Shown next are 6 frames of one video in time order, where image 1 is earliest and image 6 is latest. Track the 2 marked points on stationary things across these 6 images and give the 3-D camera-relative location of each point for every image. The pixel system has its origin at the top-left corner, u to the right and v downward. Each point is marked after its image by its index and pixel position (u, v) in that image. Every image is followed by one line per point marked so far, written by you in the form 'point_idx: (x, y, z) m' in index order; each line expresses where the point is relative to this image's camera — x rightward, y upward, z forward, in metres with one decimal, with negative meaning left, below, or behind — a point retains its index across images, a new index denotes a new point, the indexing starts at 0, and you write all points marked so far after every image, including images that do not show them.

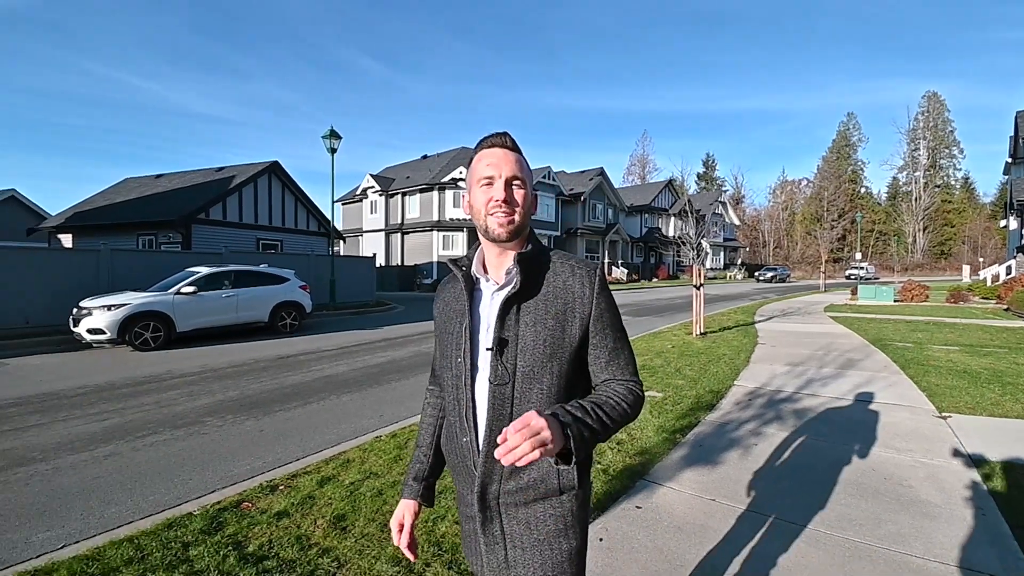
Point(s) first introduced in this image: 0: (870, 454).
0: (+2.7, -1.2, +3.8) m
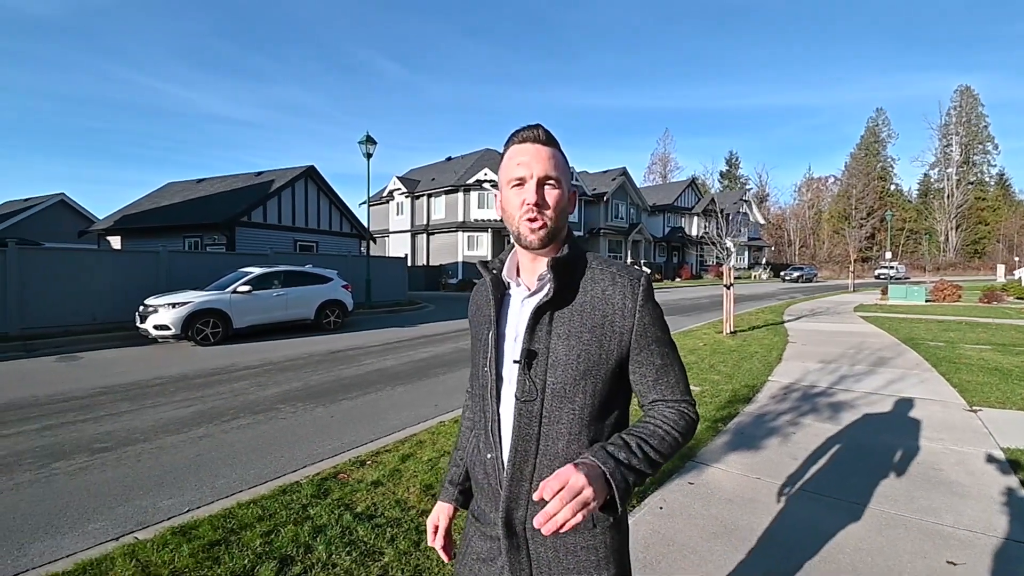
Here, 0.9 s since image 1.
0: (+3.1, -1.2, +4.1) m
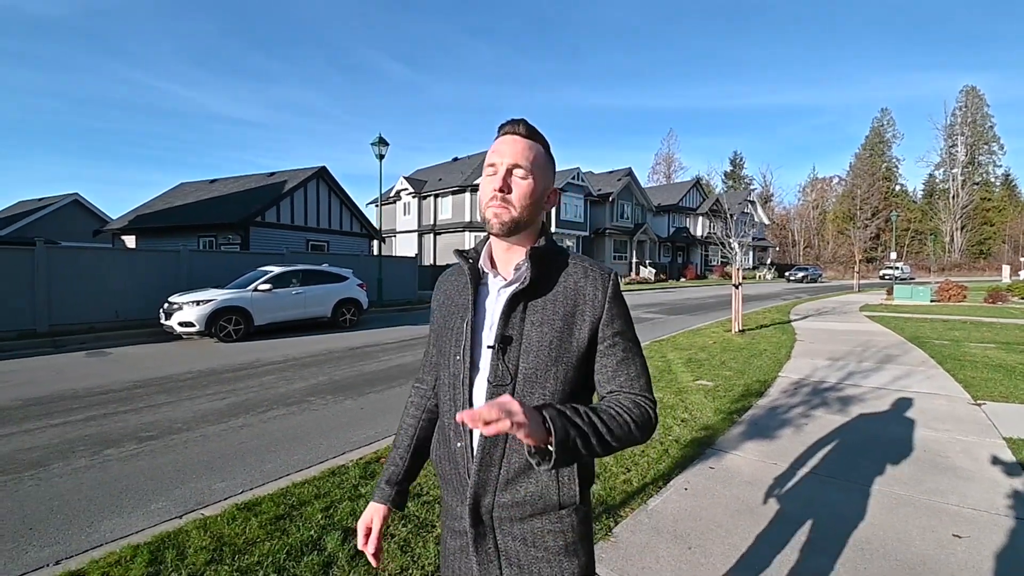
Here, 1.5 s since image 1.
0: (+3.3, -1.2, +4.3) m
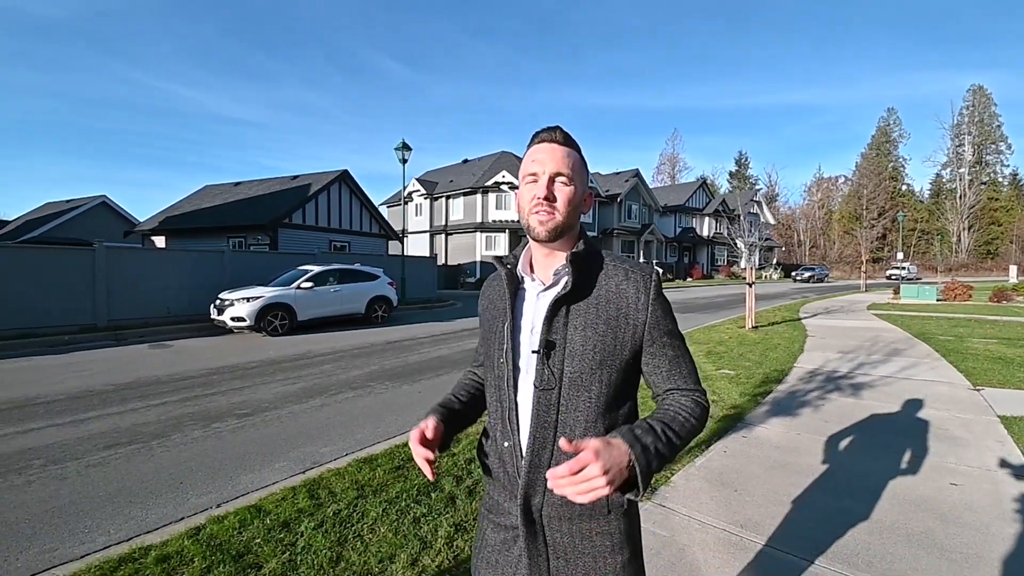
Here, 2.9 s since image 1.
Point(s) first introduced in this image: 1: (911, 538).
0: (+3.8, -1.2, +4.9) m
1: (+2.0, -1.3, +2.7) m
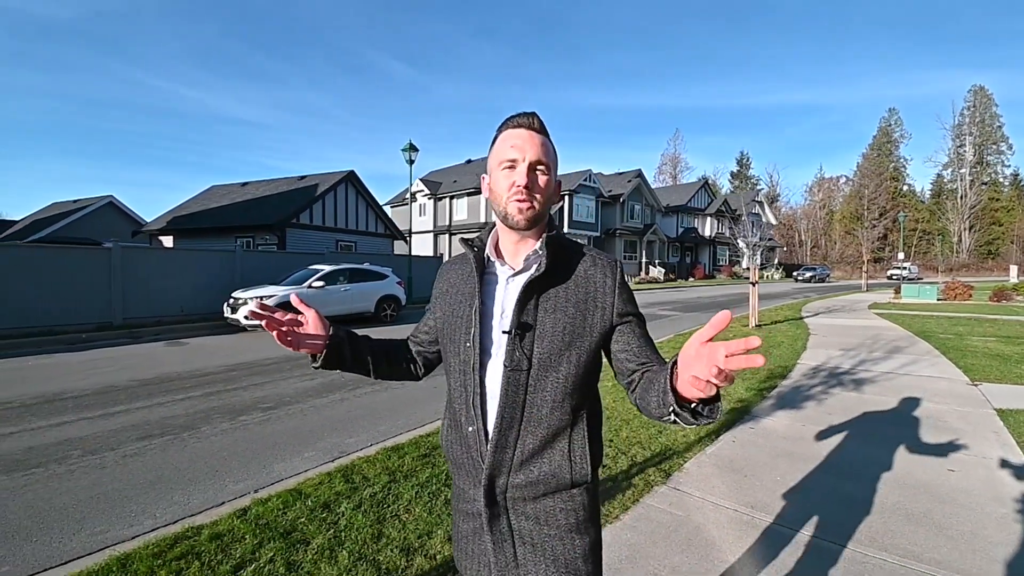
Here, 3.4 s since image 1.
0: (+4.0, -1.1, +5.1) m
1: (+2.2, -1.3, +2.9) m
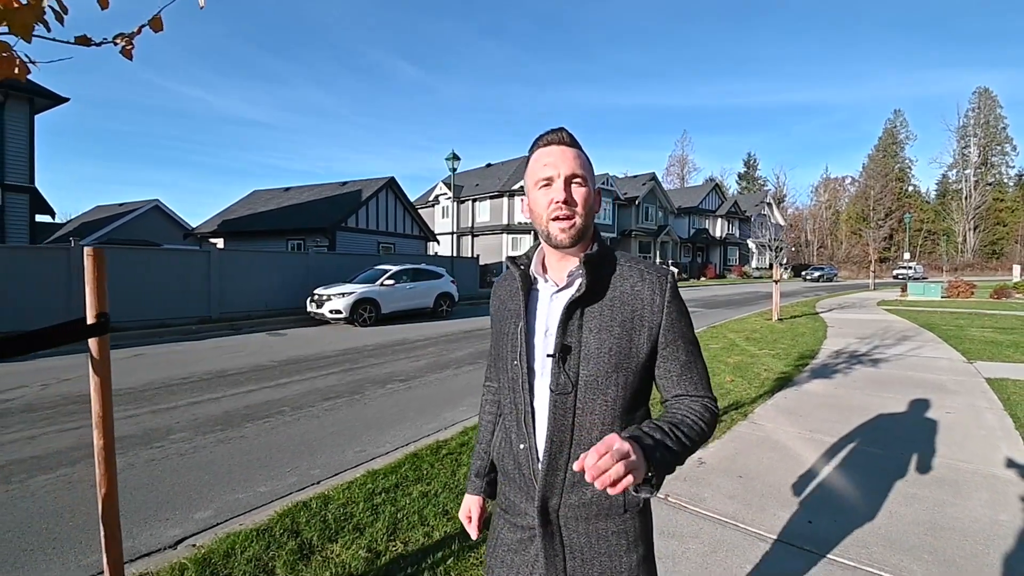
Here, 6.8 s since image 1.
0: (+5.1, -1.1, +6.5) m
1: (+3.3, -1.2, +4.2) m
